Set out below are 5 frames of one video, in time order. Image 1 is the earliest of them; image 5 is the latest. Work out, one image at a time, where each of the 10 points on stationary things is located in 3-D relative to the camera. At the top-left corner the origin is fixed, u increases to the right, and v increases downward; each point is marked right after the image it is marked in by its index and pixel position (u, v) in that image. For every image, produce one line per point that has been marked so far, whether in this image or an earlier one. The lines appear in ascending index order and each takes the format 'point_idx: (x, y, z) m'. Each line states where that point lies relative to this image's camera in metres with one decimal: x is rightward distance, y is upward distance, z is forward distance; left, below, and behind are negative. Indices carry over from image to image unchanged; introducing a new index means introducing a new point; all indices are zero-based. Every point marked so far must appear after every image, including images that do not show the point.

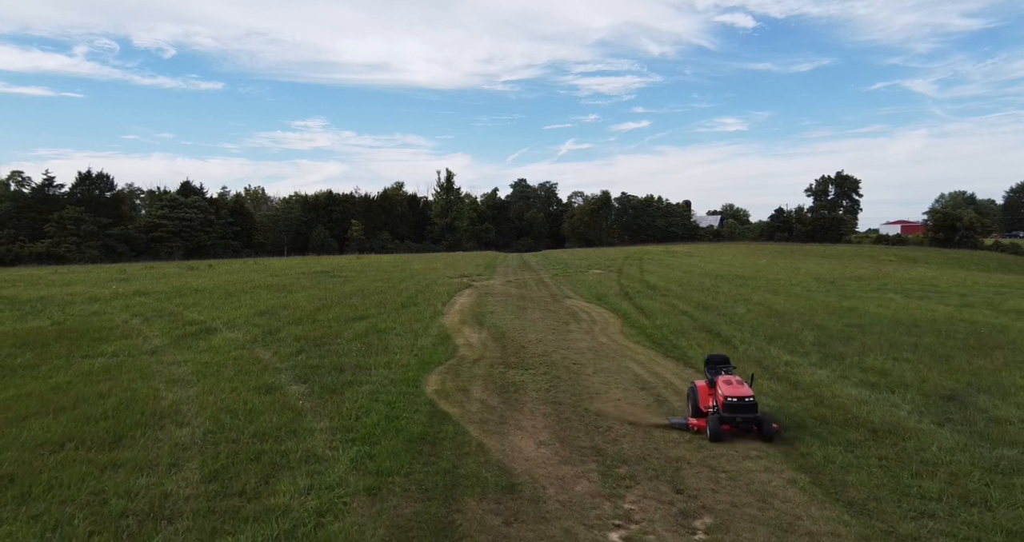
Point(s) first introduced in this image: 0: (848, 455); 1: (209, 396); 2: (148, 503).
0: (+3.7, -2.0, +7.3) m
1: (-4.6, -1.9, +10.1) m
2: (-3.5, -2.3, +6.4) m
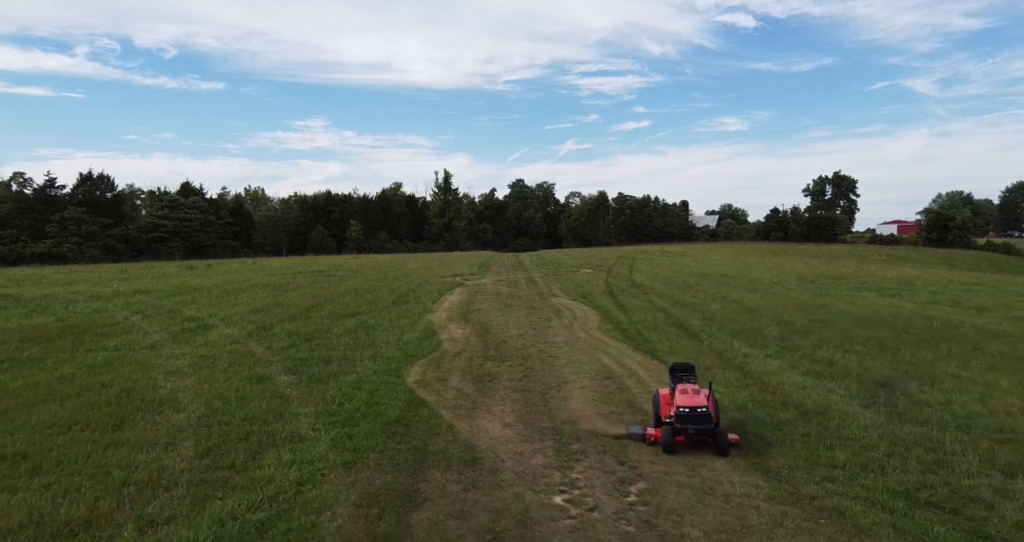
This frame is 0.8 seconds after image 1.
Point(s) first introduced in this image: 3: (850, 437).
0: (+3.2, -2.0, +8.1) m
1: (-5.1, -1.9, +10.9) m
2: (-4.0, -2.2, +7.2) m
3: (+3.9, -1.9, +7.7) m
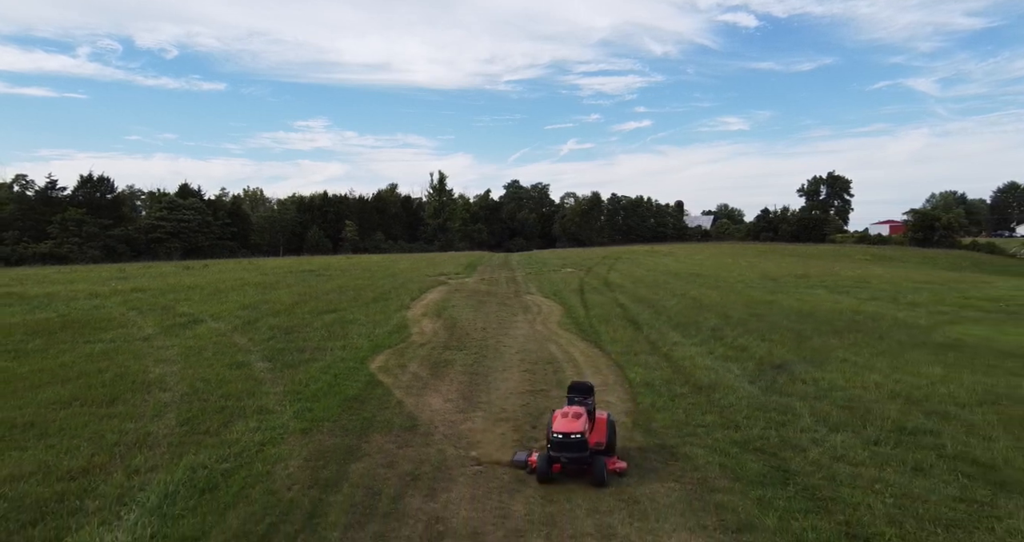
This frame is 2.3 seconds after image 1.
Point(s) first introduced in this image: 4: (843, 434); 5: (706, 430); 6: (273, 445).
0: (+2.3, -1.9, +9.6) m
1: (-6.1, -1.9, +12.4) m
2: (-4.9, -2.2, +8.7) m
3: (+3.0, -1.9, +9.2) m
4: (+3.9, -1.9, +7.9) m
5: (+2.4, -2.0, +8.3) m
6: (-3.1, -2.2, +8.6) m
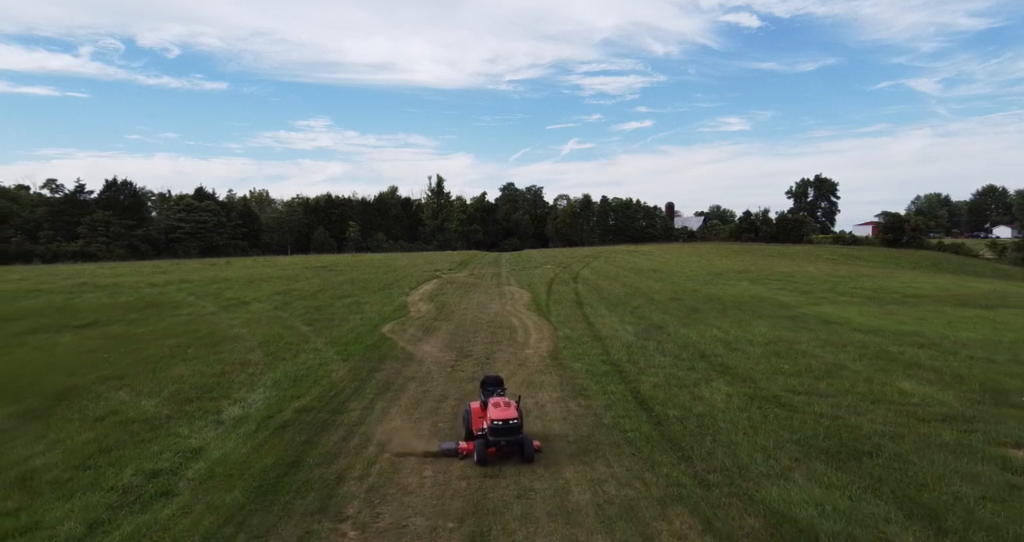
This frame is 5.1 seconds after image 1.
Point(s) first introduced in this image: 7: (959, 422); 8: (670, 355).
0: (+1.4, -1.7, +15.0) m
1: (-6.9, -1.6, +17.8) m
2: (-5.8, -1.9, +14.2) m
3: (+2.1, -1.7, +14.6) m
4: (+3.1, -1.7, +13.3) m
5: (+1.6, -1.8, +13.7) m
6: (-3.9, -2.0, +14.0) m
7: (+6.0, -2.0, +8.8) m
8: (+3.2, -1.7, +13.3) m
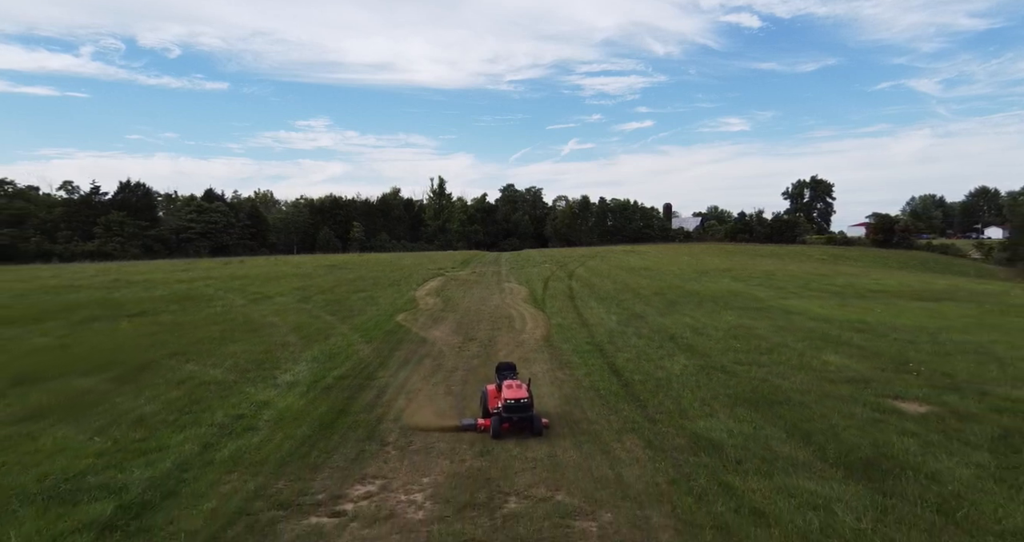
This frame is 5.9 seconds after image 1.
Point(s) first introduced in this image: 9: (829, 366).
0: (+1.4, -1.6, +17.5) m
1: (-6.9, -1.5, +20.3) m
2: (-5.8, -1.8, +16.6) m
3: (+2.1, -1.5, +17.1) m
4: (+3.0, -1.6, +15.8) m
5: (+1.6, -1.7, +16.2) m
6: (-4.0, -1.9, +16.5) m
7: (+5.9, -1.9, +11.3) m
8: (+3.2, -1.6, +15.8) m
9: (+6.0, -1.8, +12.5) m
